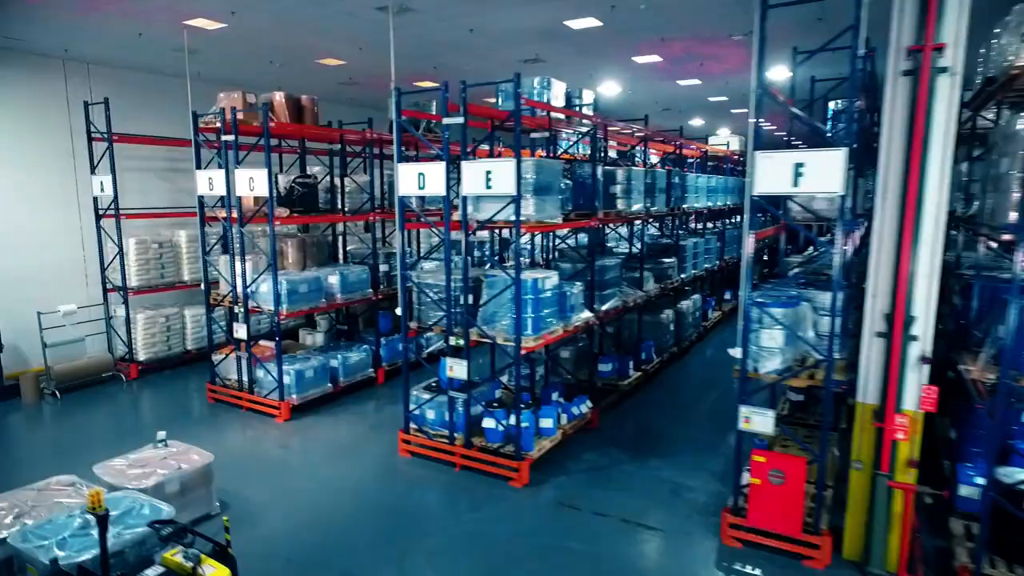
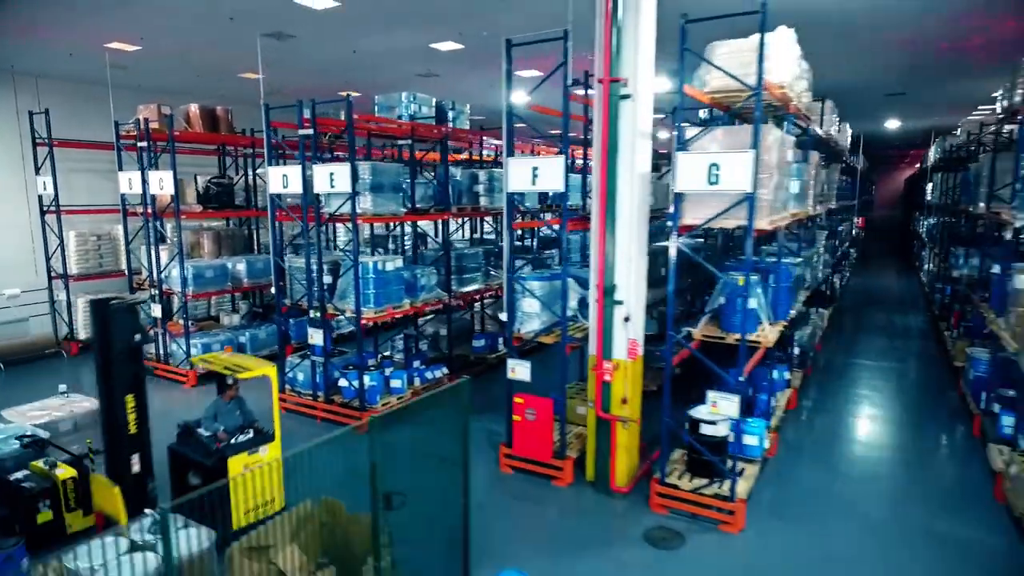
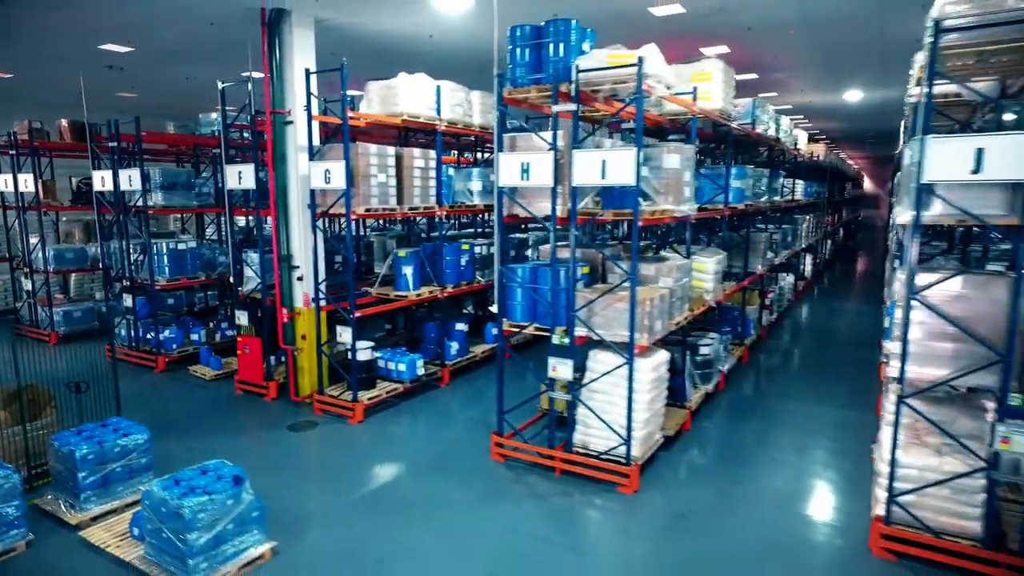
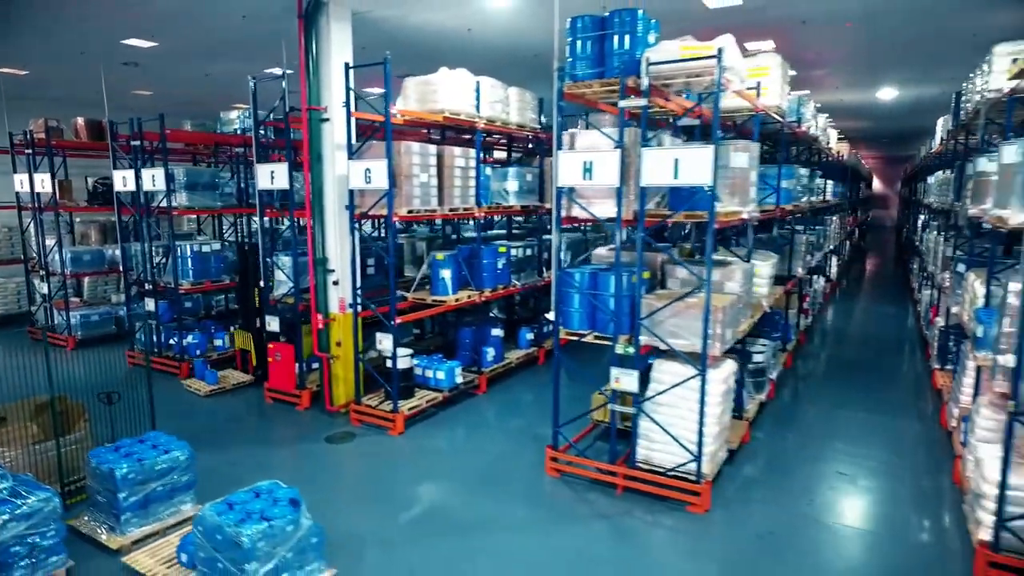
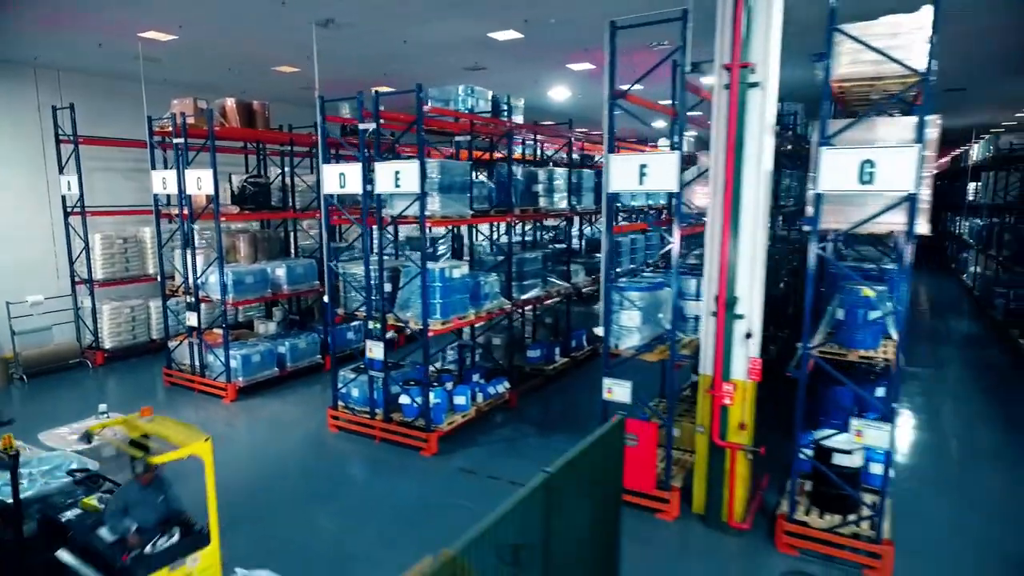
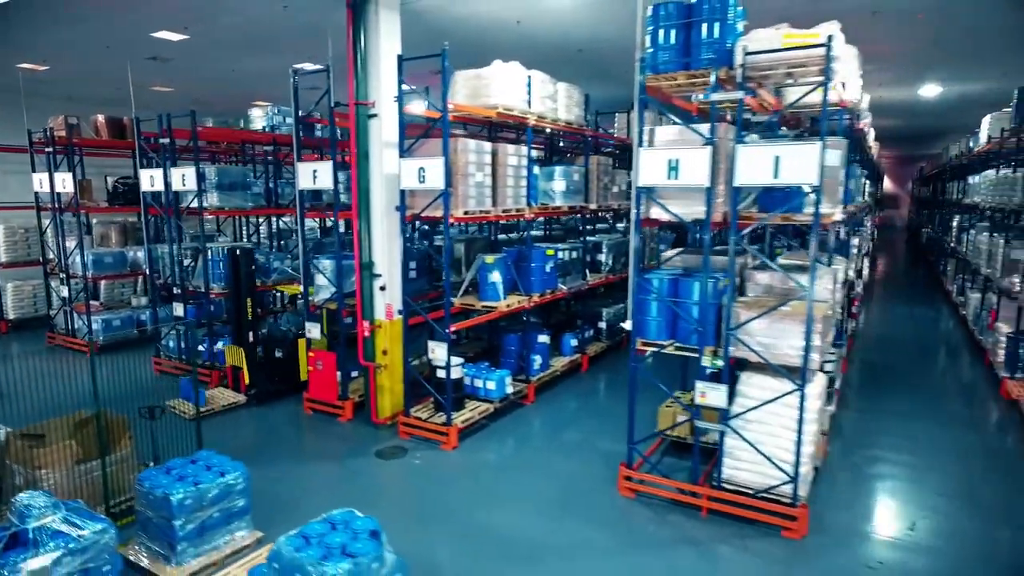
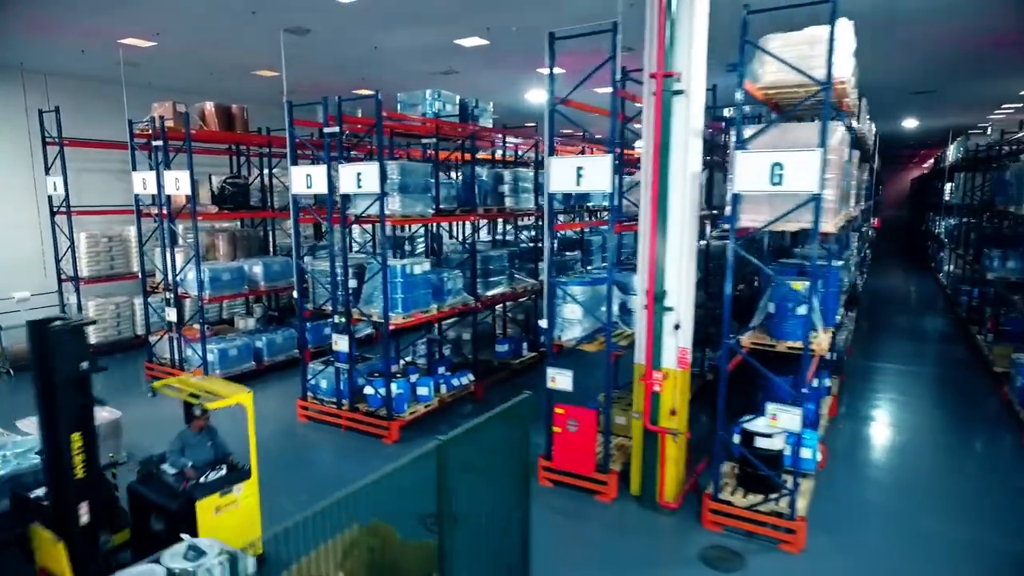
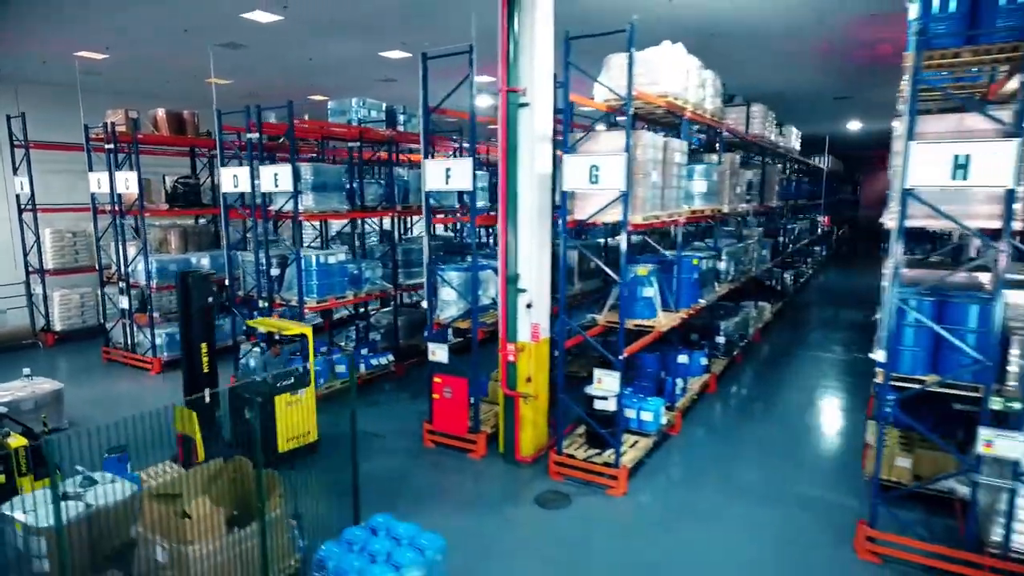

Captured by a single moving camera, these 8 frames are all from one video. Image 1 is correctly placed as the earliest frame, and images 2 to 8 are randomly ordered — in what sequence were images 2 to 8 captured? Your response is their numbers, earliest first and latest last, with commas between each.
5, 7, 2, 8, 6, 4, 3
